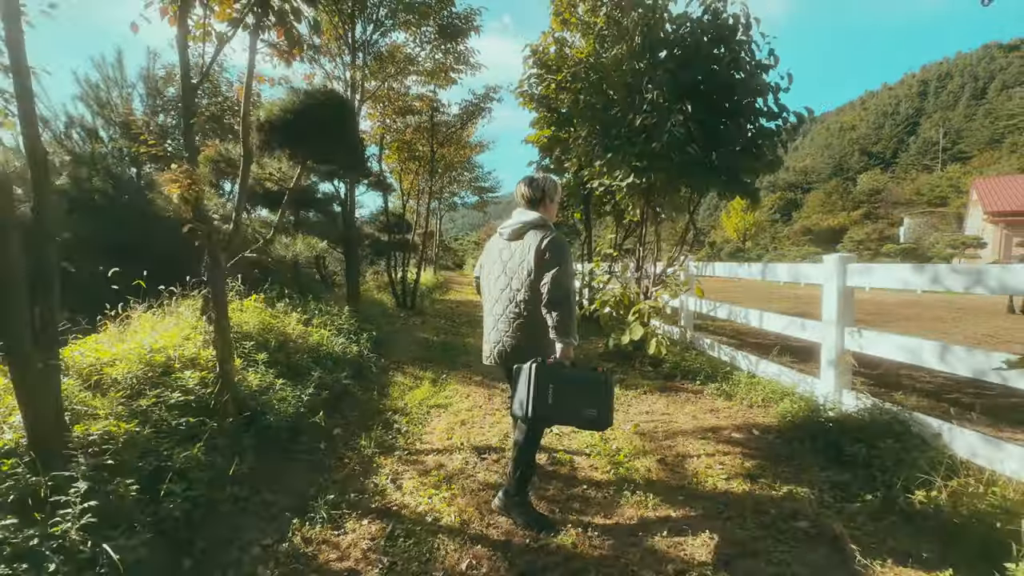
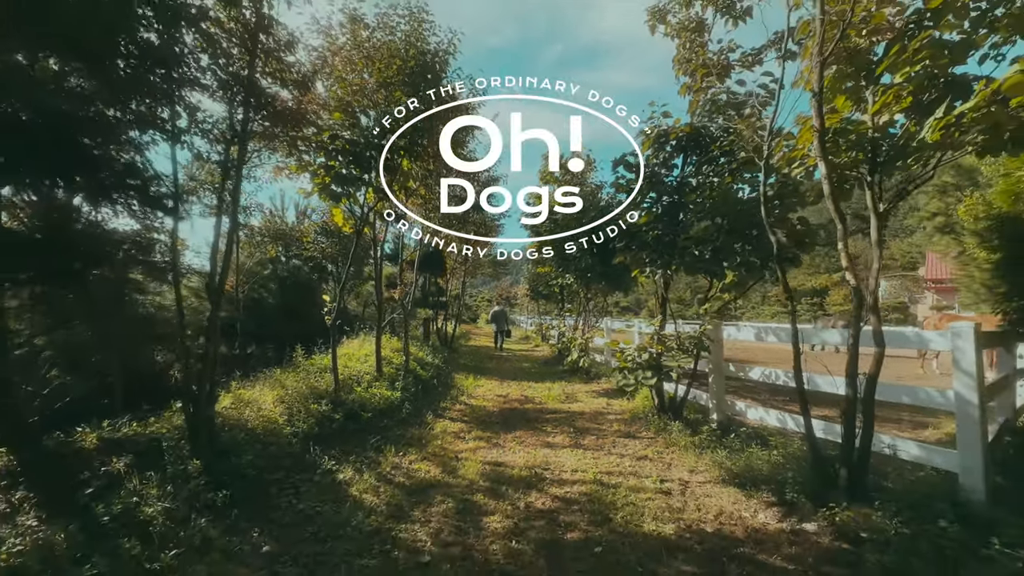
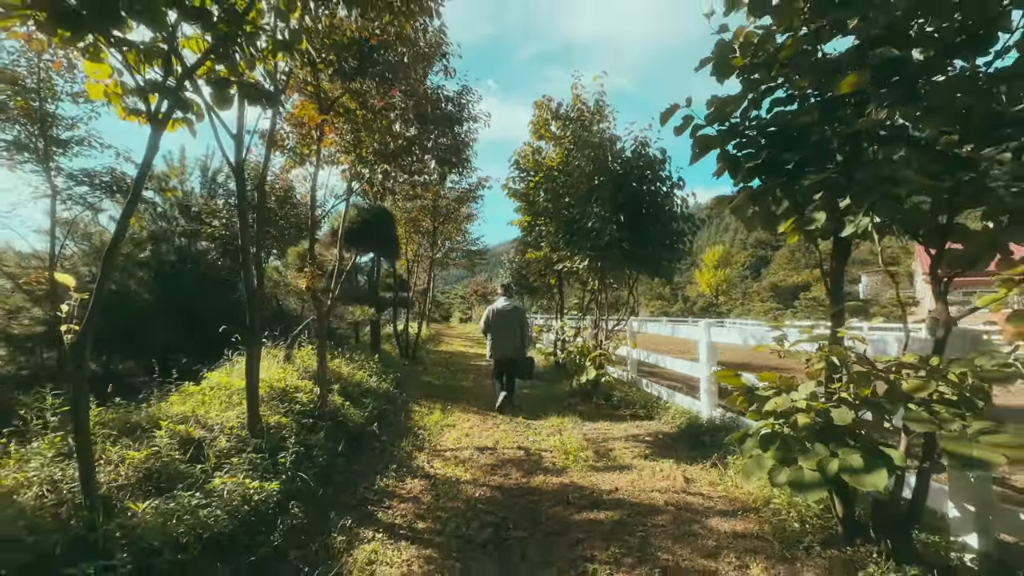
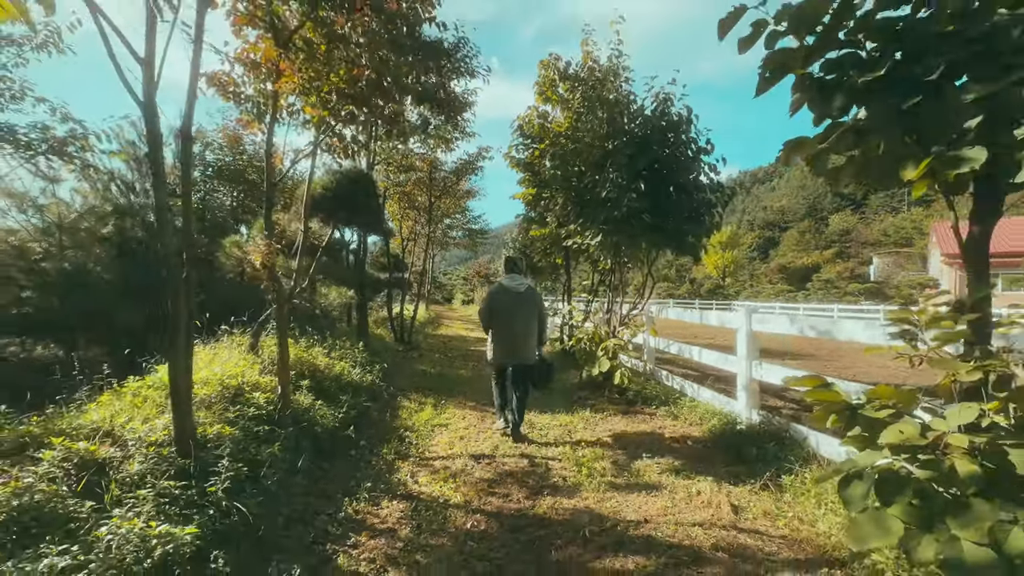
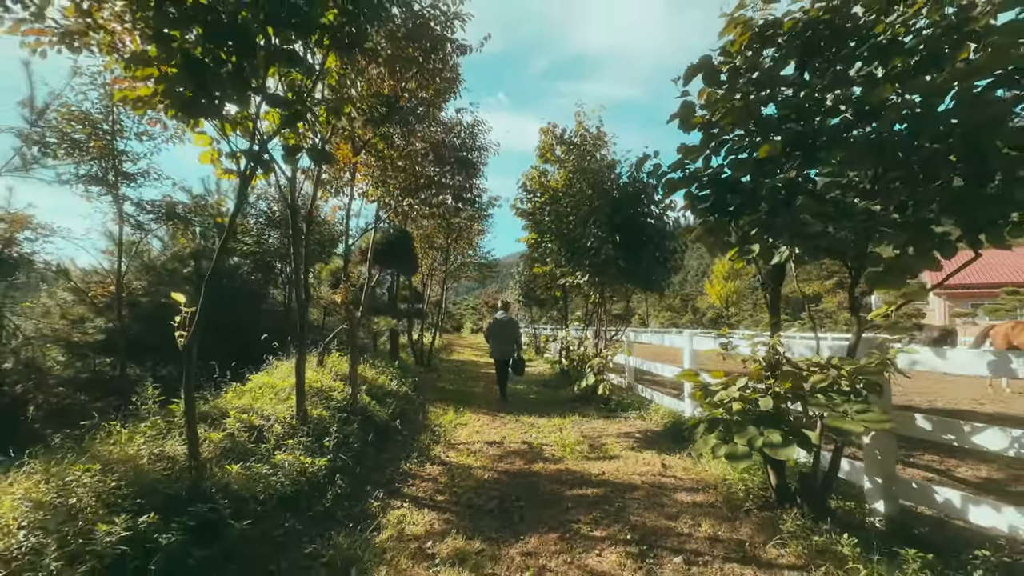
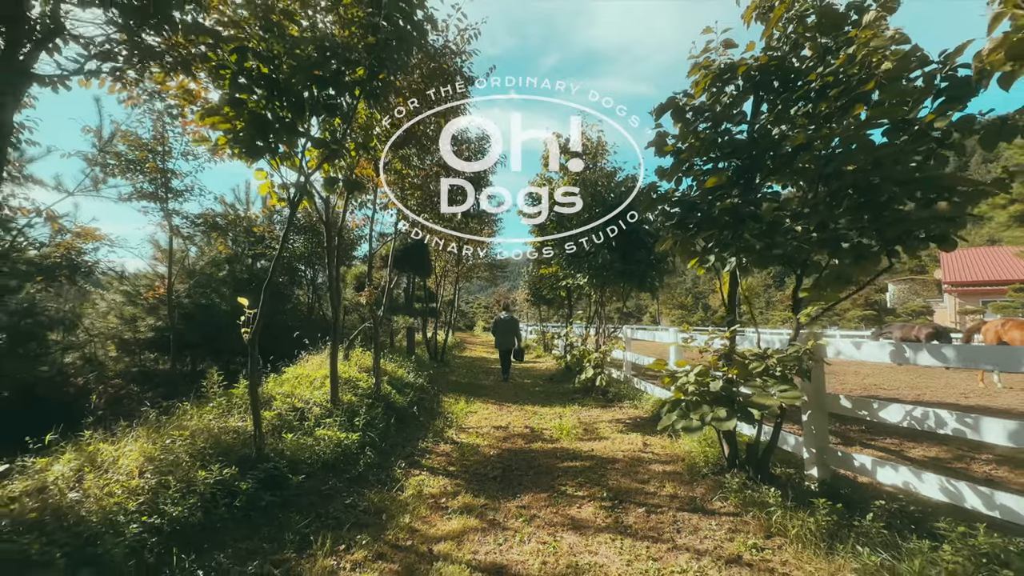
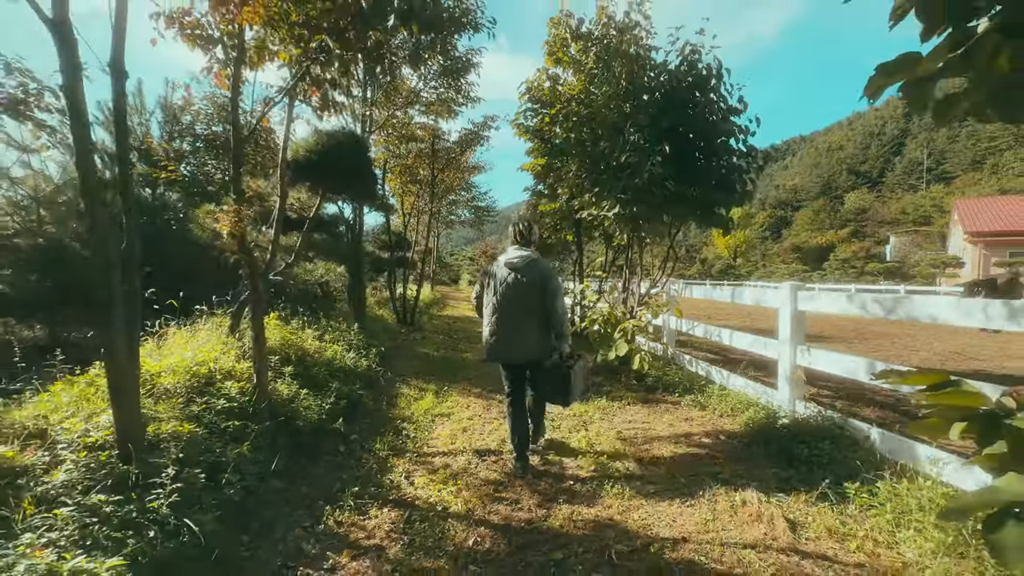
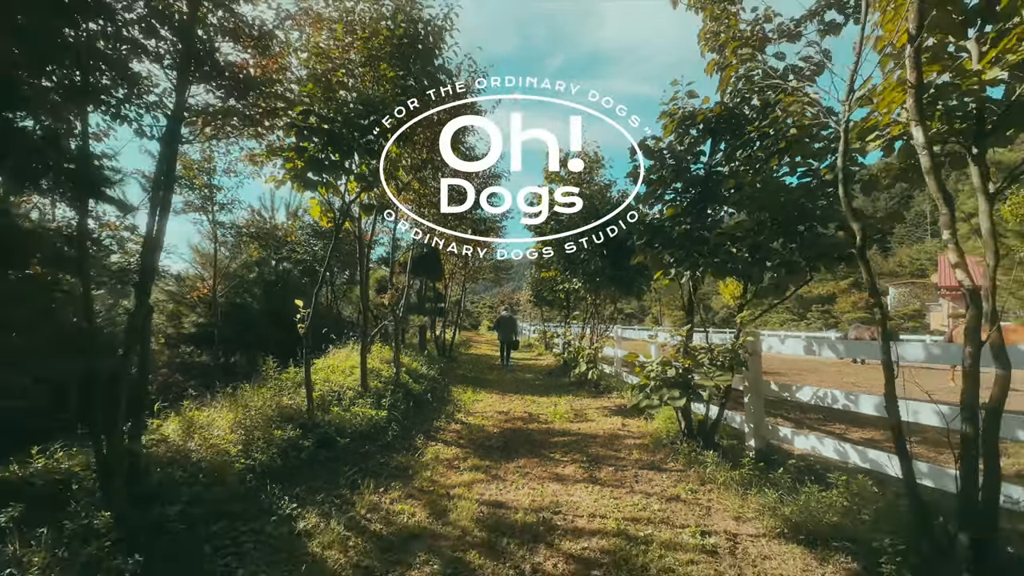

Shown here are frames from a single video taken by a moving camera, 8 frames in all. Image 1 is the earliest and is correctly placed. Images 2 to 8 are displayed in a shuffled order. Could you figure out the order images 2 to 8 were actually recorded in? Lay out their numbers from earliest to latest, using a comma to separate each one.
7, 4, 3, 5, 6, 8, 2
